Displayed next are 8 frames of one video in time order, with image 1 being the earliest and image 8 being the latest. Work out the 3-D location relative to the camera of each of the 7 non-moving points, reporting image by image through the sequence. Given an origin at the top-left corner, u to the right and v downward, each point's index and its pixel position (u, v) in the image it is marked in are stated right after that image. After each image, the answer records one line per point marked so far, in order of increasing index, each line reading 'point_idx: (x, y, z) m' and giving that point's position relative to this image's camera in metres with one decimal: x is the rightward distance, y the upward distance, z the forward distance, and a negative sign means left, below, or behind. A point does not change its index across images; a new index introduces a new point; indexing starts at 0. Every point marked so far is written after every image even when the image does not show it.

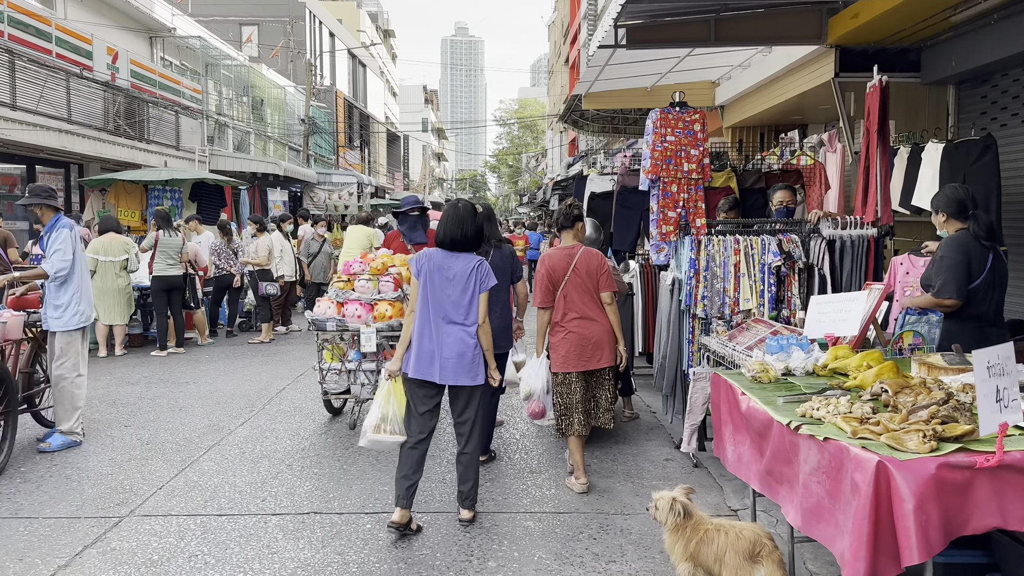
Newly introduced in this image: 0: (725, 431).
0: (+1.1, -0.8, +4.5) m
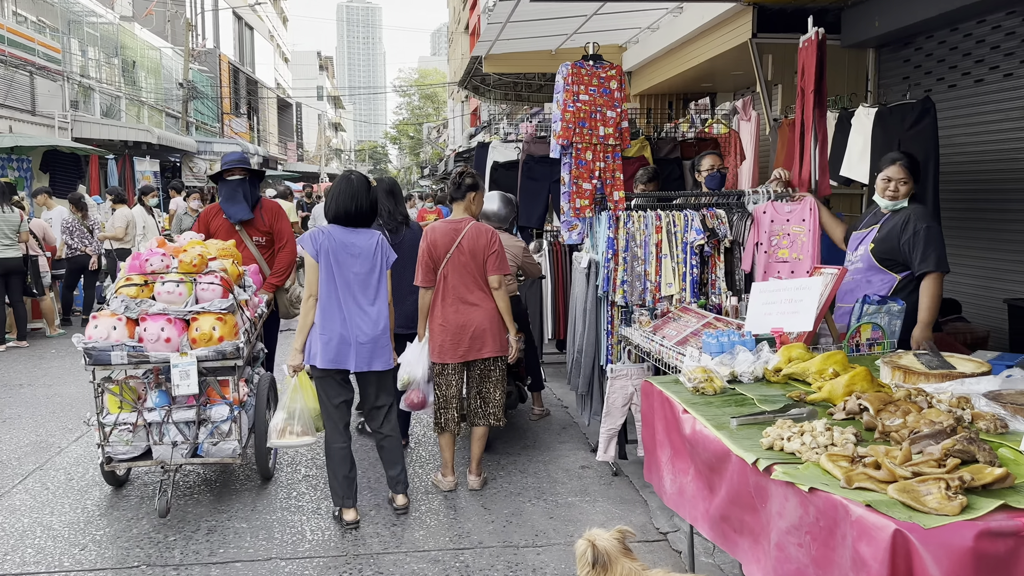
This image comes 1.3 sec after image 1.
0: (+0.6, -0.7, +3.6) m
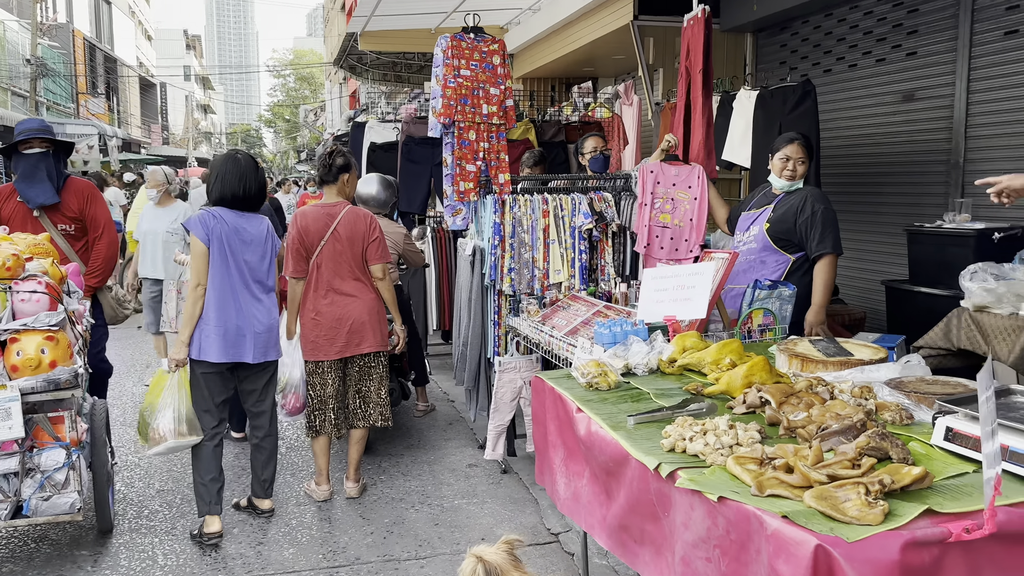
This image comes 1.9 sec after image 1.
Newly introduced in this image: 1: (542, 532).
0: (+0.2, -0.7, +3.4) m
1: (+0.2, -1.3, +4.5) m
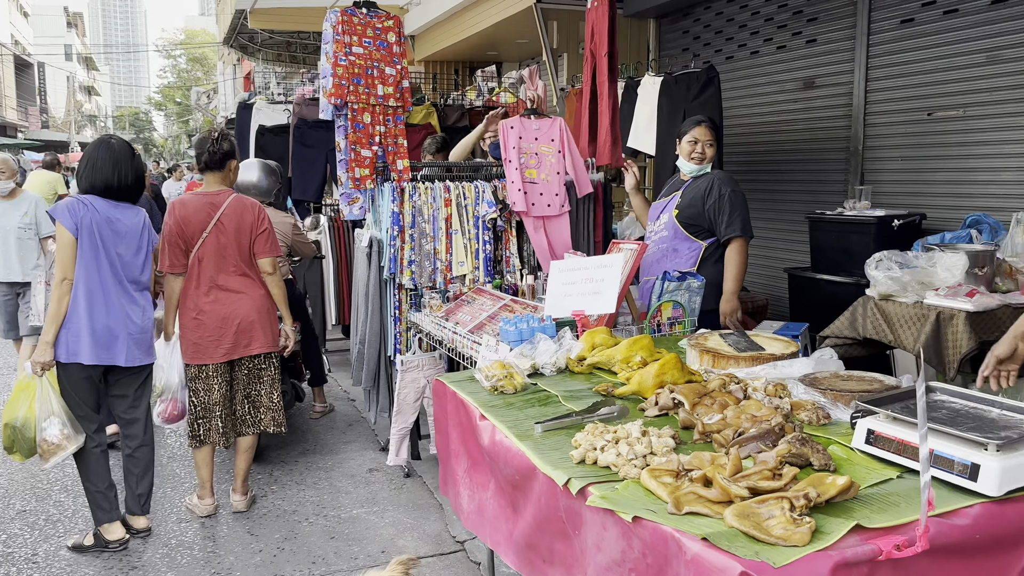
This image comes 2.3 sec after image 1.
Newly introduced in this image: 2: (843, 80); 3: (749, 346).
0: (-0.2, -0.7, +3.1) m
1: (-0.3, -1.3, +4.2) m
2: (+2.6, +1.6, +6.5) m
3: (+0.9, -0.2, +3.2) m
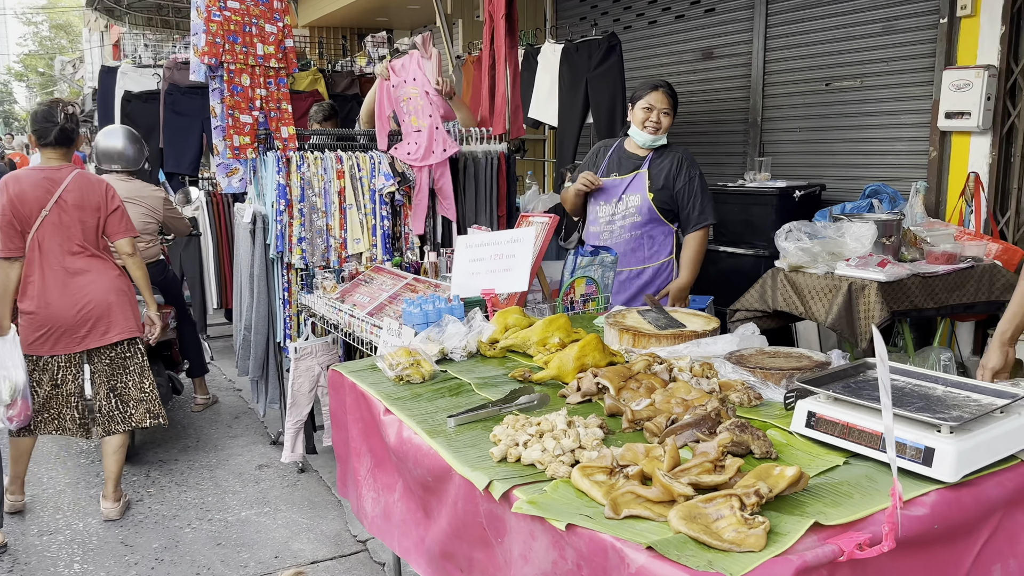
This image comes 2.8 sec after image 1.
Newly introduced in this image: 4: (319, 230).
0: (-0.5, -0.6, +2.8) m
1: (-0.8, -1.2, +3.9) m
2: (+1.8, +1.9, +6.5) m
3: (+0.6, -0.1, +3.0) m
4: (-1.1, +0.3, +4.7) m
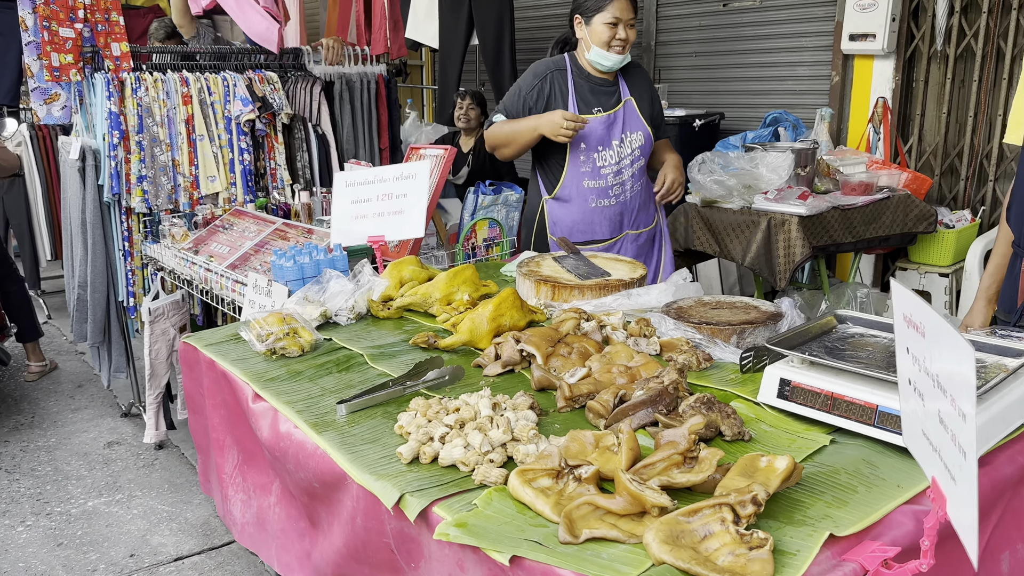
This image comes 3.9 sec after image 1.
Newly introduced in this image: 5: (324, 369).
0: (-0.8, -0.5, +2.3) m
1: (-1.2, -1.0, +3.4) m
2: (+0.9, +2.3, +6.1) m
3: (+0.2, +0.1, +2.6) m
4: (-1.7, +0.6, +4.0) m
5: (-0.5, -0.2, +2.1) m
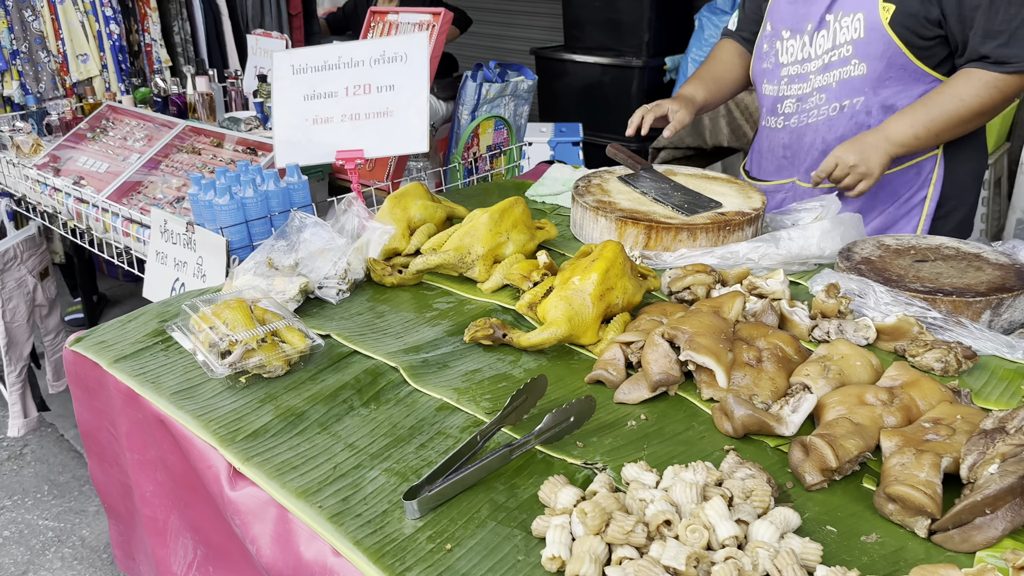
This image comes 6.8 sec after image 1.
0: (-0.6, -0.4, +1.4) m
1: (-1.1, -0.8, +2.5) m
2: (+0.4, +3.0, +4.9) m
3: (+0.4, +0.2, +1.8) m
4: (-1.7, +0.8, +2.8) m
5: (-0.3, -0.2, +1.3) m
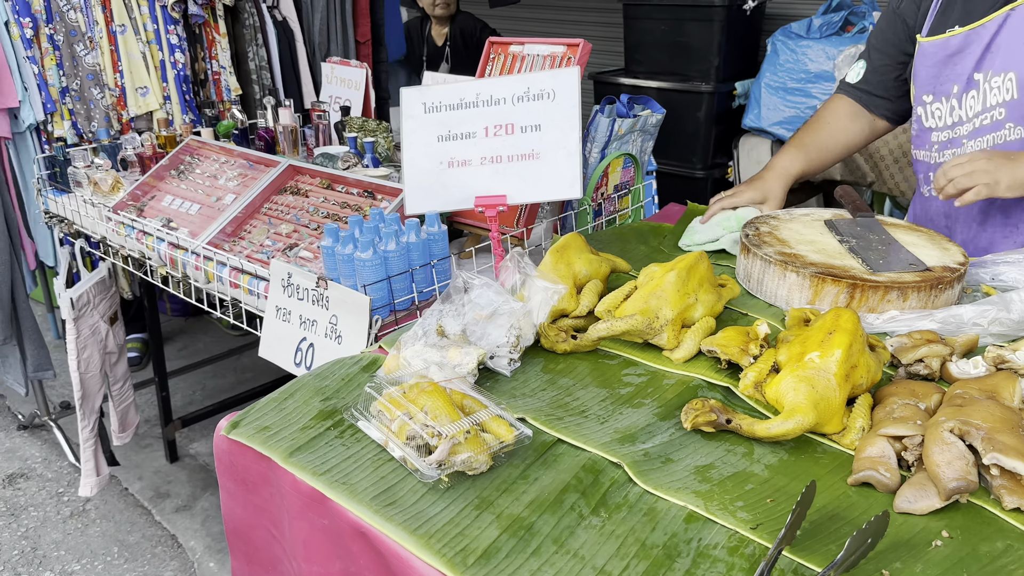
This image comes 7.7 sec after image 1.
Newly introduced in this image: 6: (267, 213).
0: (-0.2, -0.5, +1.2) m
1: (-0.8, -0.9, +2.3) m
2: (+0.8, +2.8, +4.8) m
3: (+0.7, +0.1, +1.6) m
4: (-1.4, +0.7, +2.6) m
5: (+0.1, -0.3, +1.1) m
6: (-0.6, +0.2, +2.1) m
